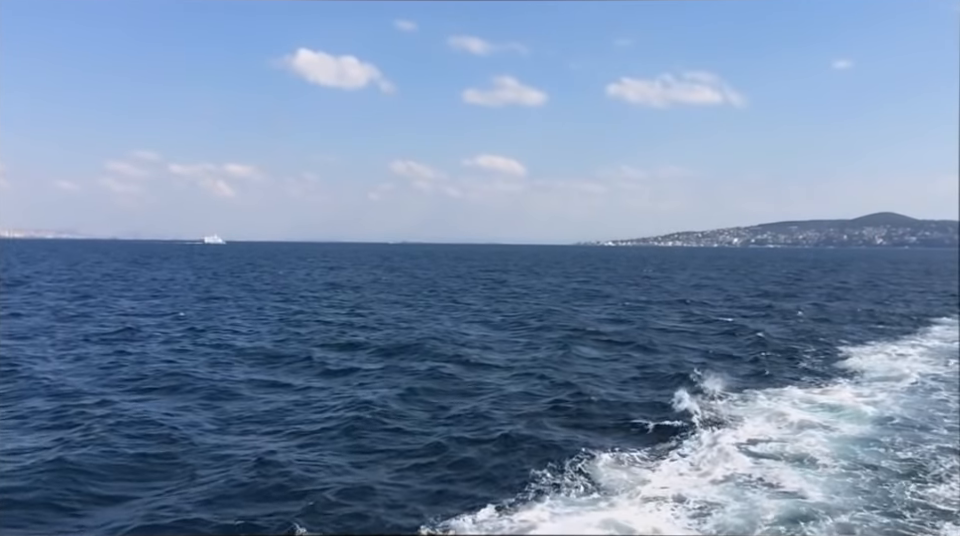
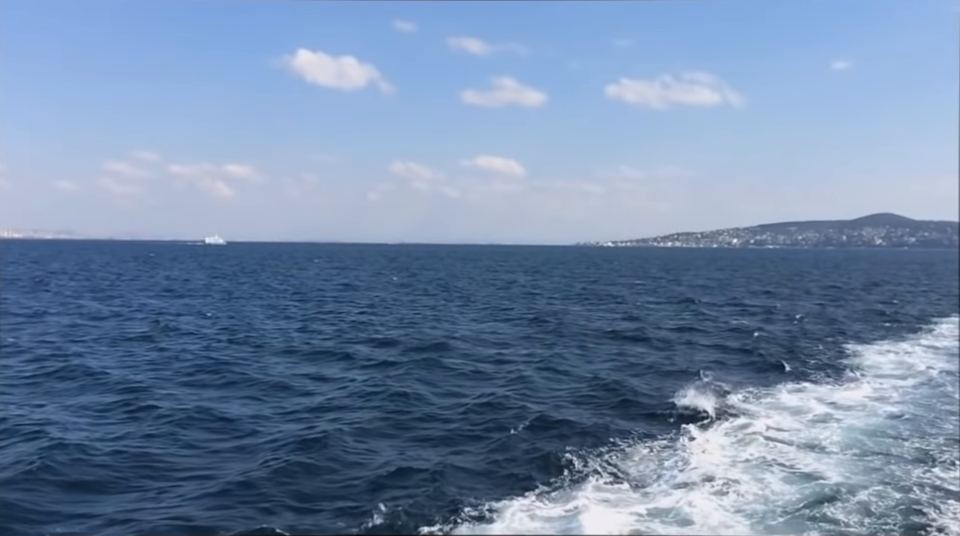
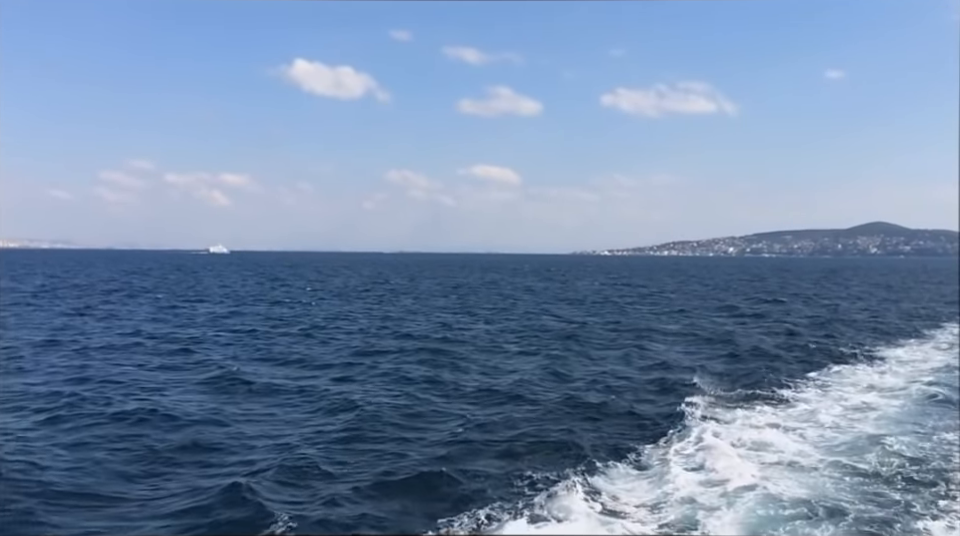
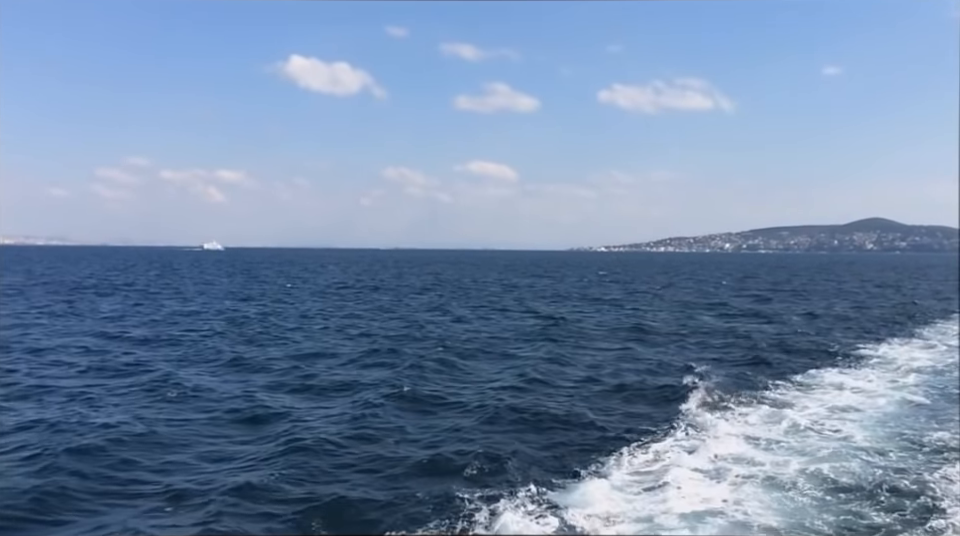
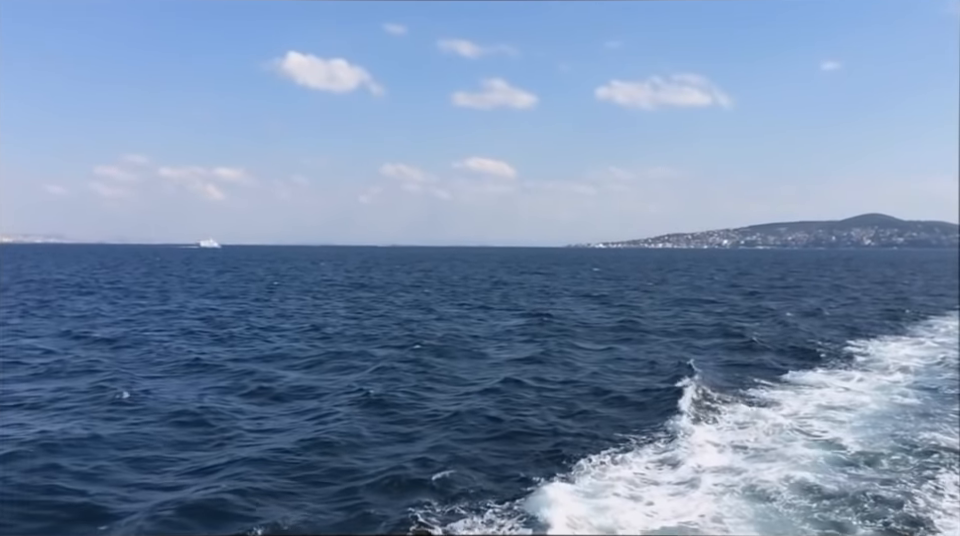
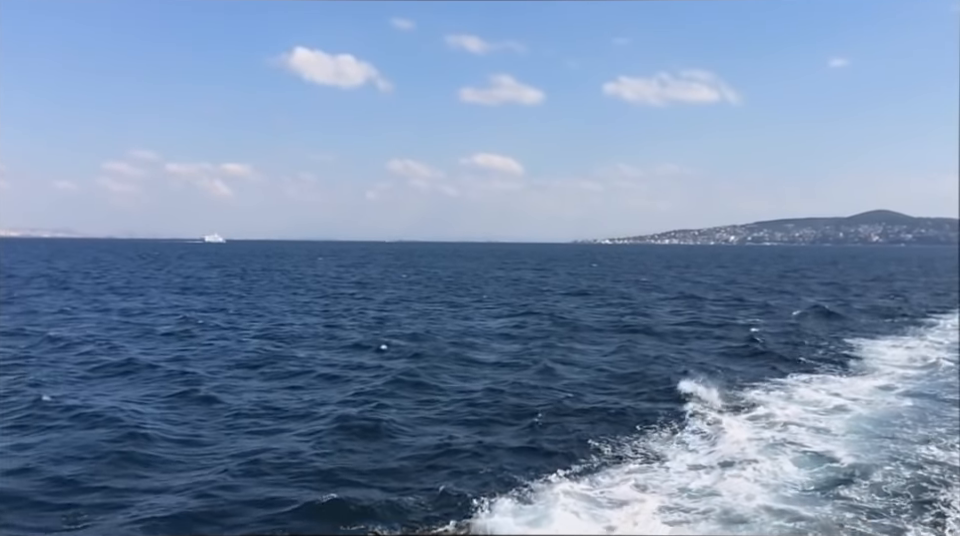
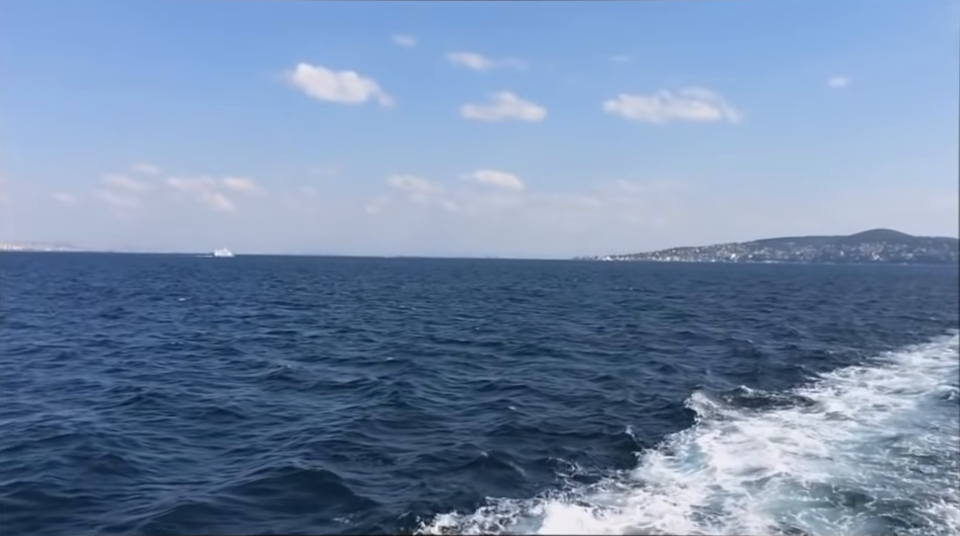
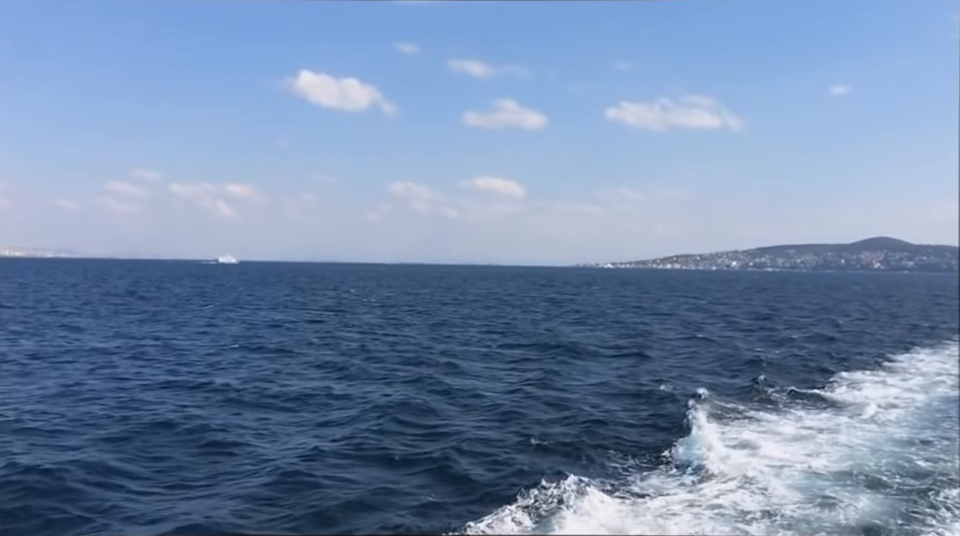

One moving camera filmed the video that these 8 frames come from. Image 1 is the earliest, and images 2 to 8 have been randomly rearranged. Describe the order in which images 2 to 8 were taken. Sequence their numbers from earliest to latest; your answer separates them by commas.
2, 6, 5, 4, 3, 7, 8
